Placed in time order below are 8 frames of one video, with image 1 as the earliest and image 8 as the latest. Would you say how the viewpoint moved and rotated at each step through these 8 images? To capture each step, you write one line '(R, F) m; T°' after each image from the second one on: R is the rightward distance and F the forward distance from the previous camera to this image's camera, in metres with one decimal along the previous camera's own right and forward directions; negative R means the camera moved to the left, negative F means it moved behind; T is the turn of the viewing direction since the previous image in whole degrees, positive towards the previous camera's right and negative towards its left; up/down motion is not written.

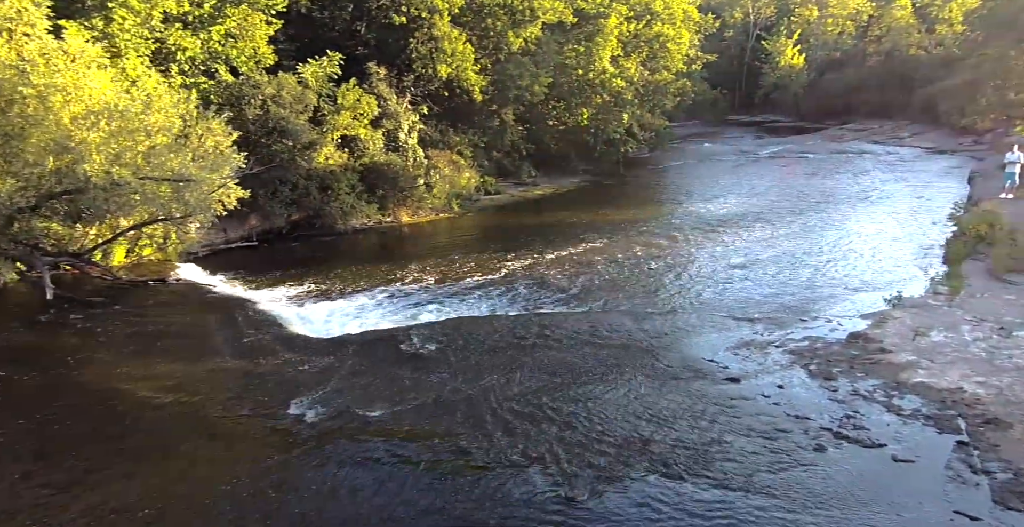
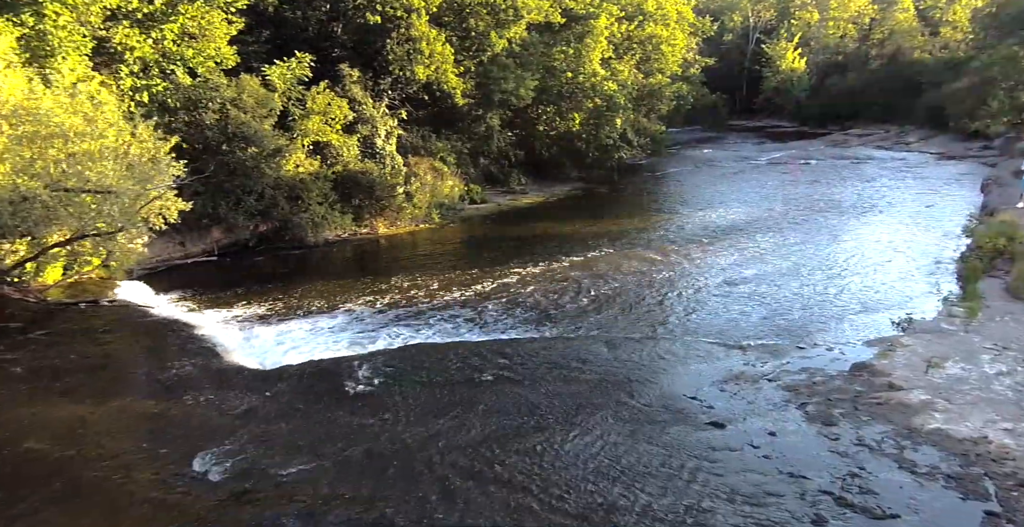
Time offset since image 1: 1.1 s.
(+0.6, +1.2) m; 0°
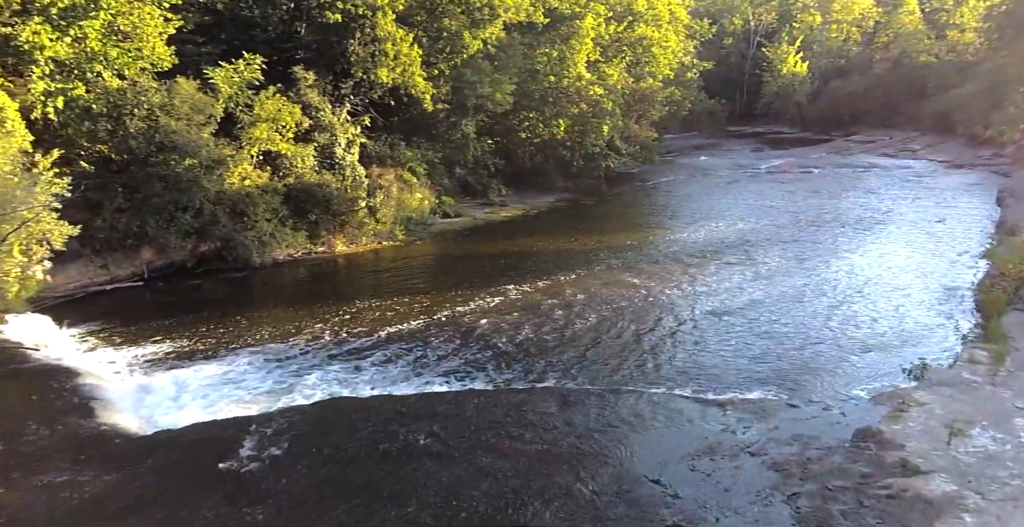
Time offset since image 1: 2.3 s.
(+0.9, +1.7) m; 0°
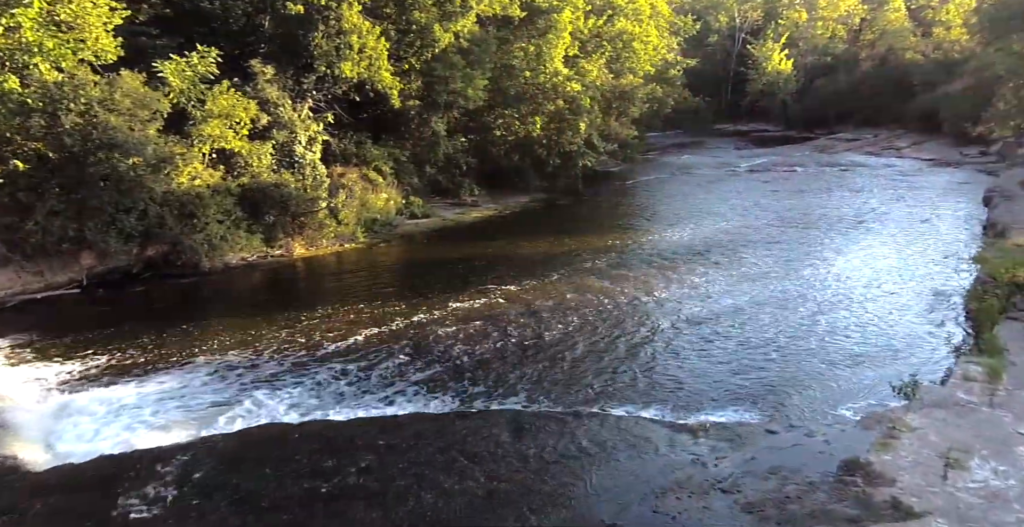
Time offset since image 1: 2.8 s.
(+0.5, +0.9) m; +1°
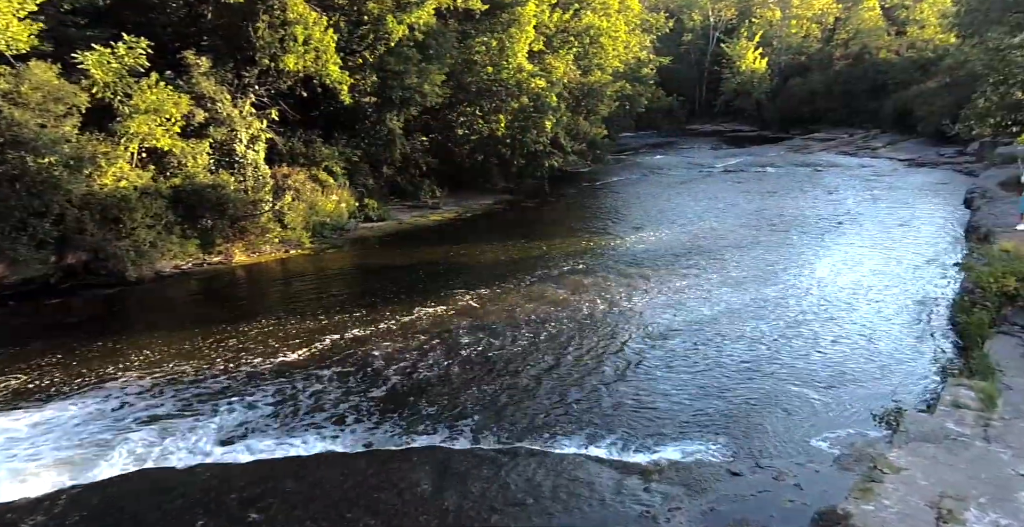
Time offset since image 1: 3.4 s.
(+0.5, +1.1) m; +2°
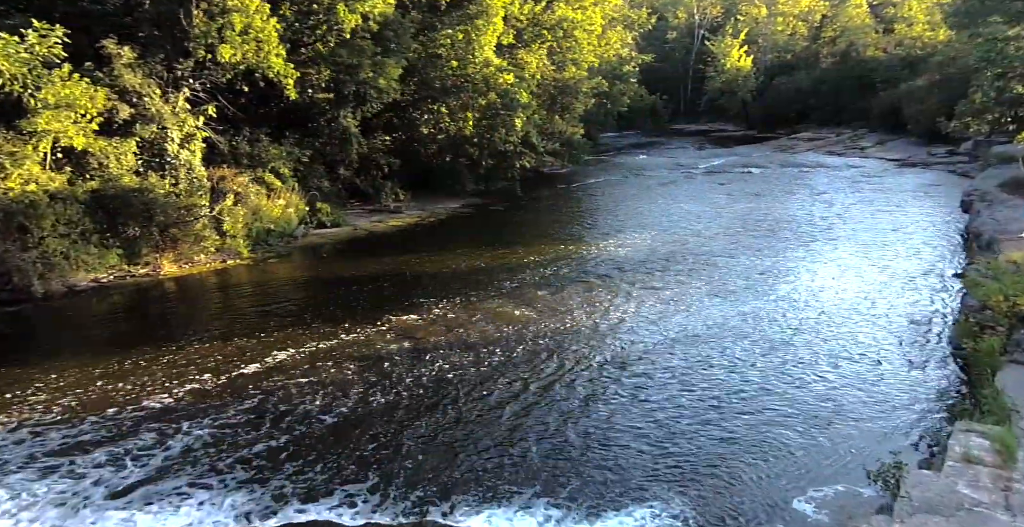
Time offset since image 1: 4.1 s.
(+0.7, +1.4) m; +1°
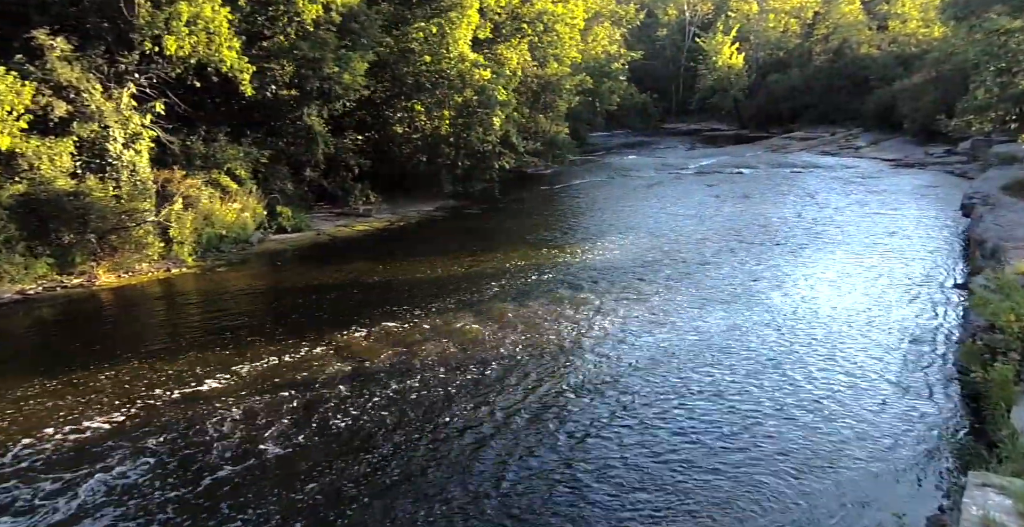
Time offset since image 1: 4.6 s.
(+0.5, +1.1) m; 0°
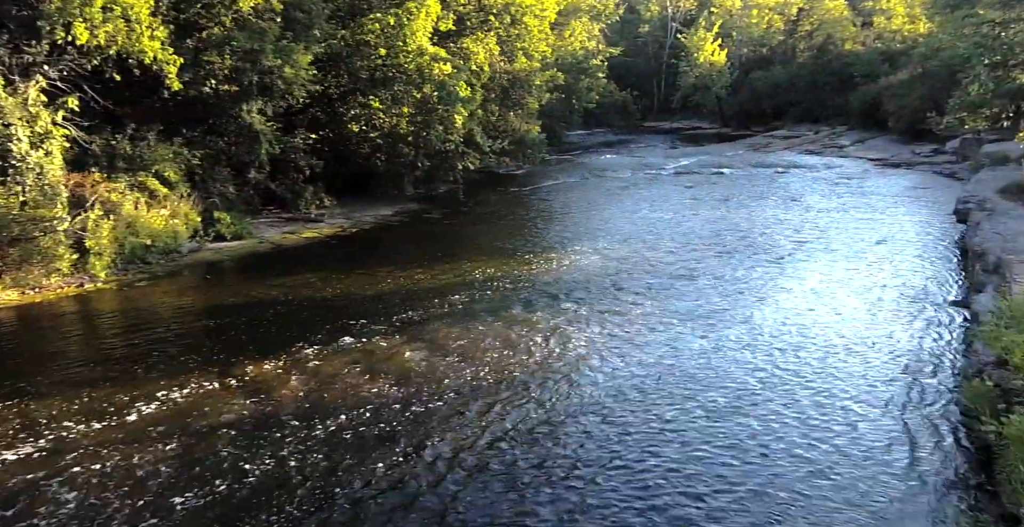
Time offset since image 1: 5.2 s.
(+0.6, +1.4) m; +1°
